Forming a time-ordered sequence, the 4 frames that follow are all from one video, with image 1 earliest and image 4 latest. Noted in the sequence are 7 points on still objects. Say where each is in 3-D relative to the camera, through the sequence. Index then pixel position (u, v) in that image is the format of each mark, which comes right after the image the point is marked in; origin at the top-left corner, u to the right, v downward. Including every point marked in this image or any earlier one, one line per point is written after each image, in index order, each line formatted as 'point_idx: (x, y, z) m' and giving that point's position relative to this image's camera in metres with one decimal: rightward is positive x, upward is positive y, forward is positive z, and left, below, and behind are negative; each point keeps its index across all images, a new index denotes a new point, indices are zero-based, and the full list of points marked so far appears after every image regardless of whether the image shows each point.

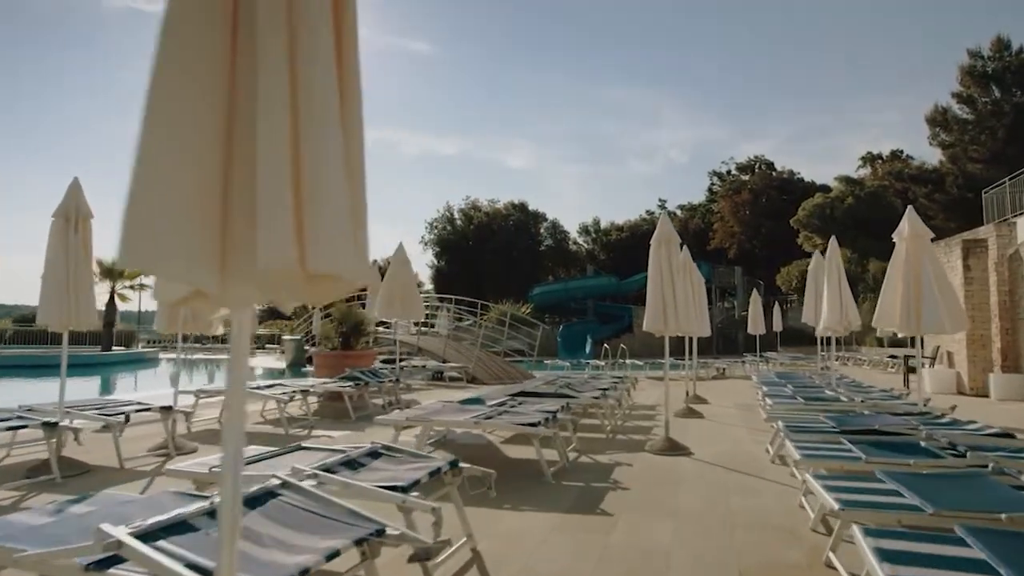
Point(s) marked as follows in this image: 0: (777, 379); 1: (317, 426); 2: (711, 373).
0: (+3.9, -1.3, +9.2) m
1: (-2.3, -1.6, +7.2) m
2: (+5.2, -2.3, +16.4) m
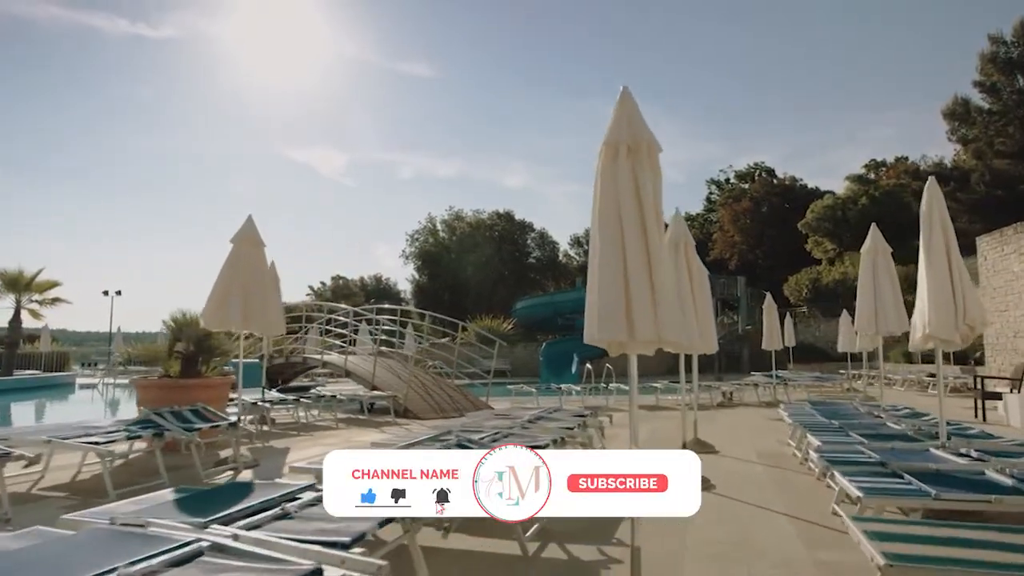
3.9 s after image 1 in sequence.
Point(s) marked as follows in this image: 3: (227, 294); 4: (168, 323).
0: (+3.0, -1.2, +6.1) m
1: (-3.1, -1.5, +4.0) m
2: (+4.3, -2.4, +13.2) m
3: (-2.7, 0.0, +5.9) m
4: (-3.8, -0.4, +6.9) m
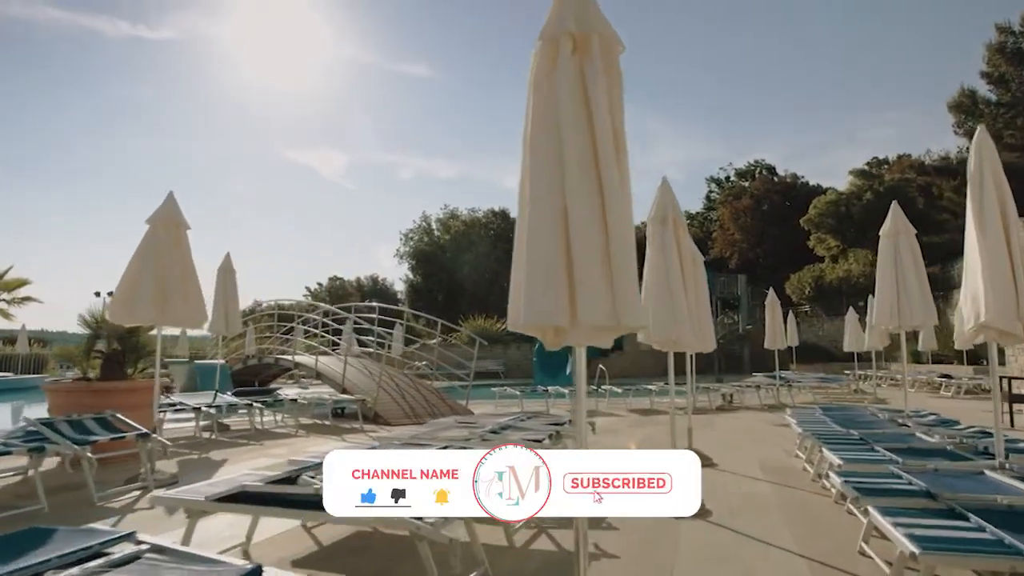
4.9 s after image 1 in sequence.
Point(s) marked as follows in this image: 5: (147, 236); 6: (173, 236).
0: (+2.7, -1.1, +5.2) m
1: (-3.5, -1.4, +3.2) m
2: (+4.0, -2.3, +12.4) m
3: (-3.0, +0.1, +5.0) m
4: (-4.1, -0.3, +6.1) m
5: (-3.0, +0.4, +5.1) m
6: (-2.8, +0.4, +5.2) m
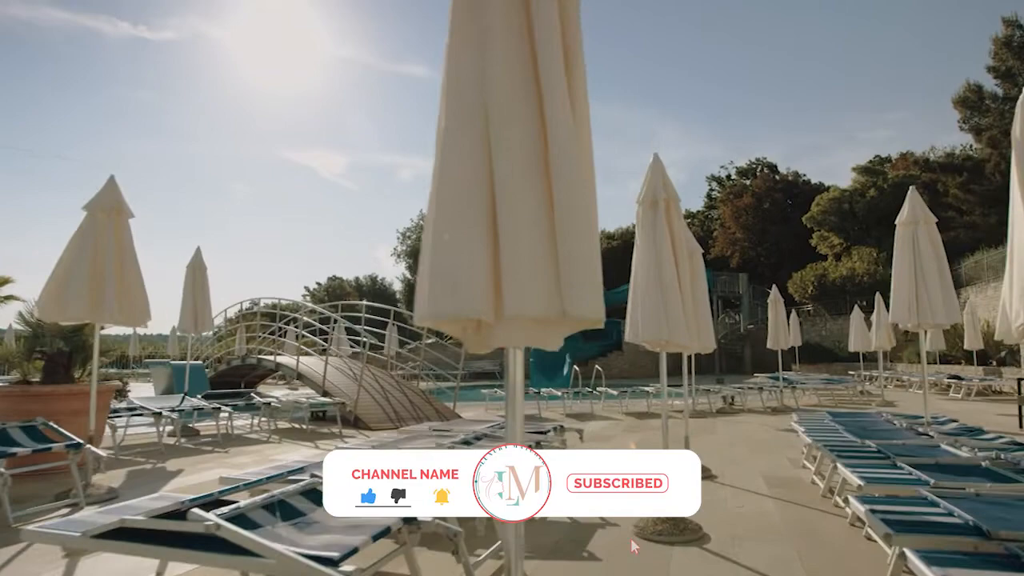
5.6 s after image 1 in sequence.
0: (+2.5, -1.1, +4.7) m
1: (-3.6, -1.3, +2.7) m
2: (+3.8, -2.2, +11.8) m
3: (-3.2, +0.1, +4.5) m
4: (-4.3, -0.3, +5.6) m
5: (-3.2, +0.5, +4.6) m
6: (-3.0, +0.5, +4.7) m
